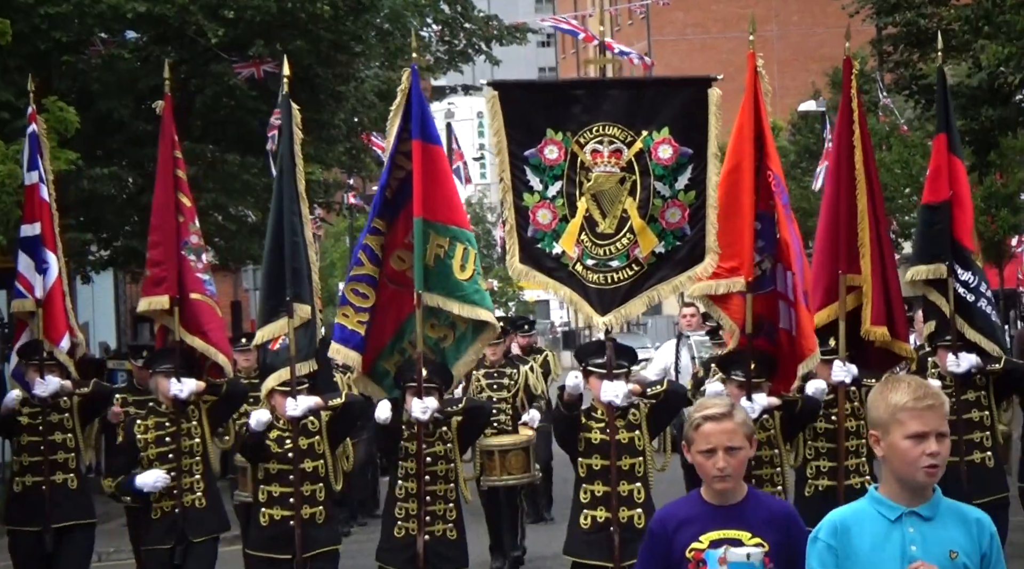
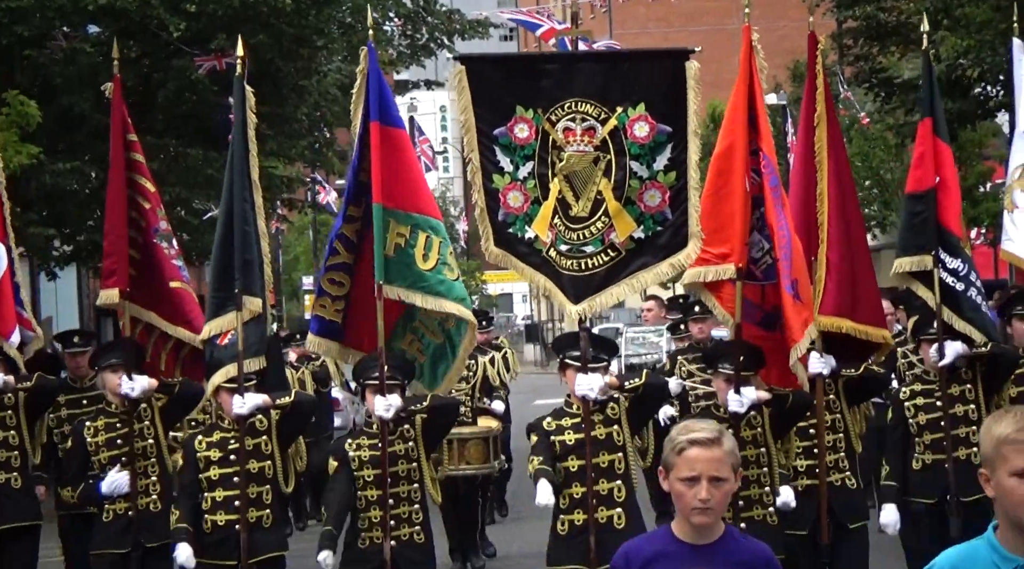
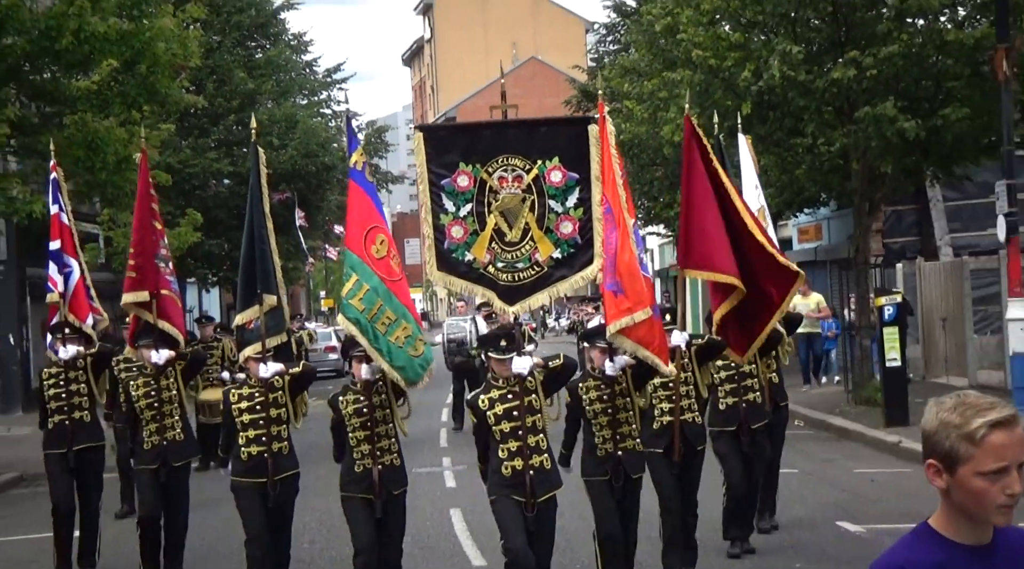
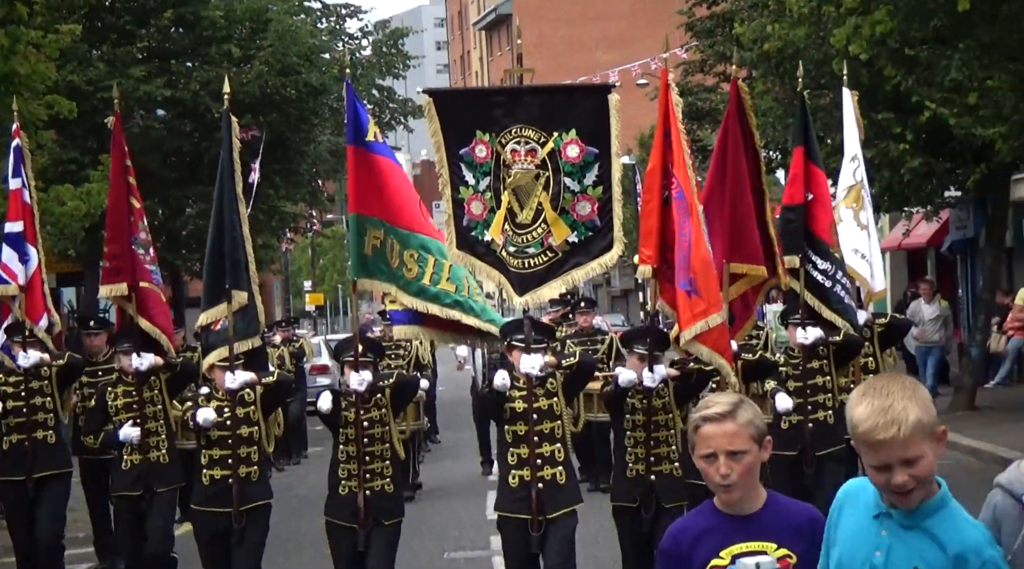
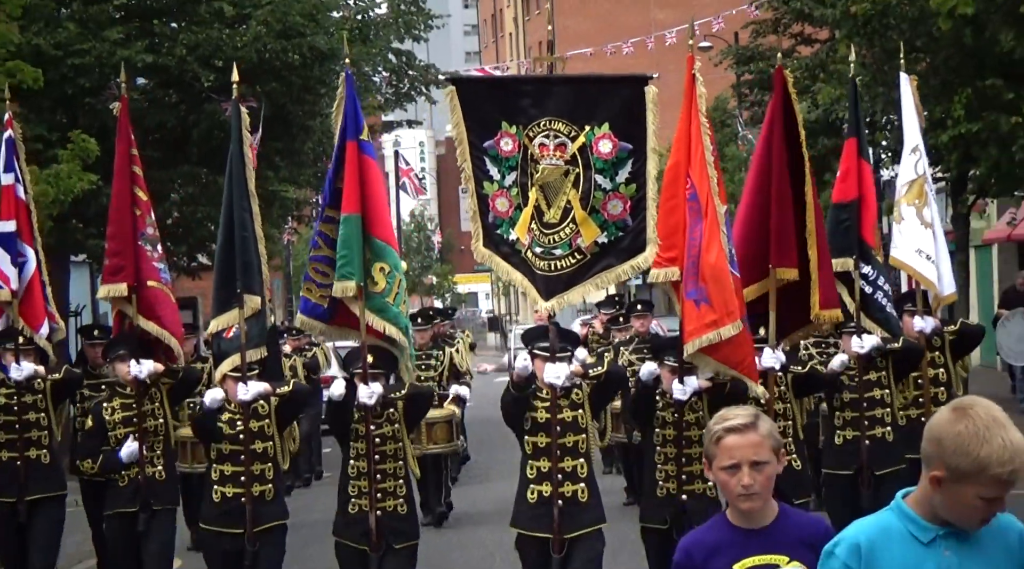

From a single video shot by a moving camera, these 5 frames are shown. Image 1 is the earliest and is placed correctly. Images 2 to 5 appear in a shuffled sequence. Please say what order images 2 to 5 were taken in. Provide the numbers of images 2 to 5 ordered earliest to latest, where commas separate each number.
2, 5, 4, 3
